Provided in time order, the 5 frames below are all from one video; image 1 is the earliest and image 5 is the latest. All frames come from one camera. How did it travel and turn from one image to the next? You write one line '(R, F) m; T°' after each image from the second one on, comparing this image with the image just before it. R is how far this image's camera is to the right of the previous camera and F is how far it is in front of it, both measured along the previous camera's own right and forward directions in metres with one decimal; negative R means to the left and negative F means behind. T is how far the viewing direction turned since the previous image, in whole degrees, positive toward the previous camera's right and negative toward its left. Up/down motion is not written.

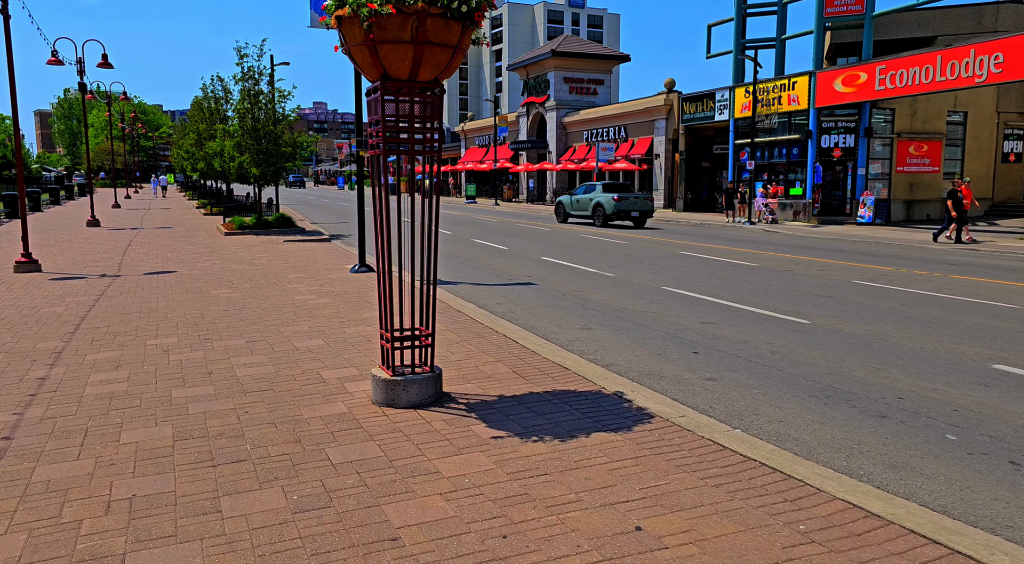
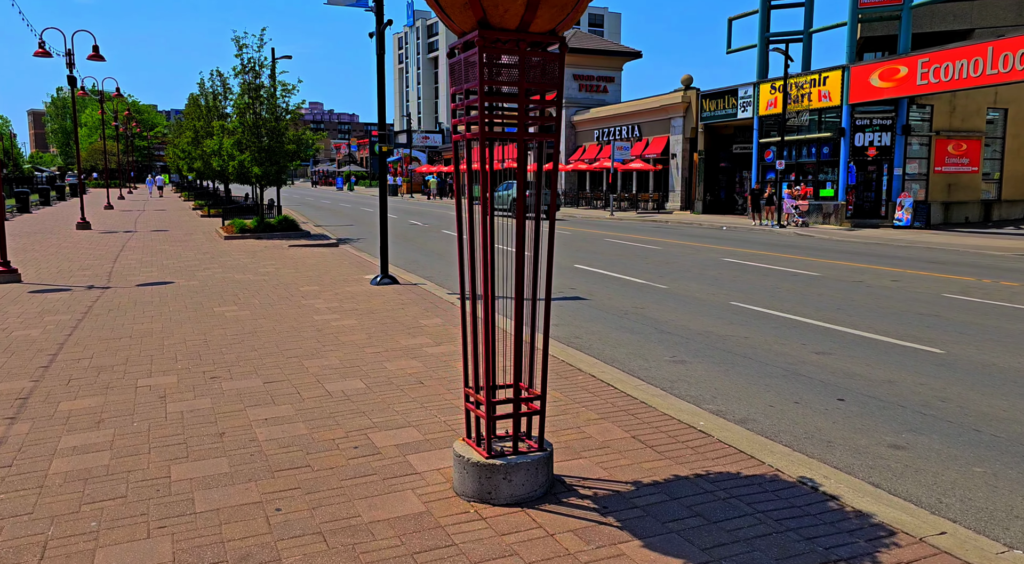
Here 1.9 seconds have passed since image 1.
(-0.7, +1.7) m; 0°
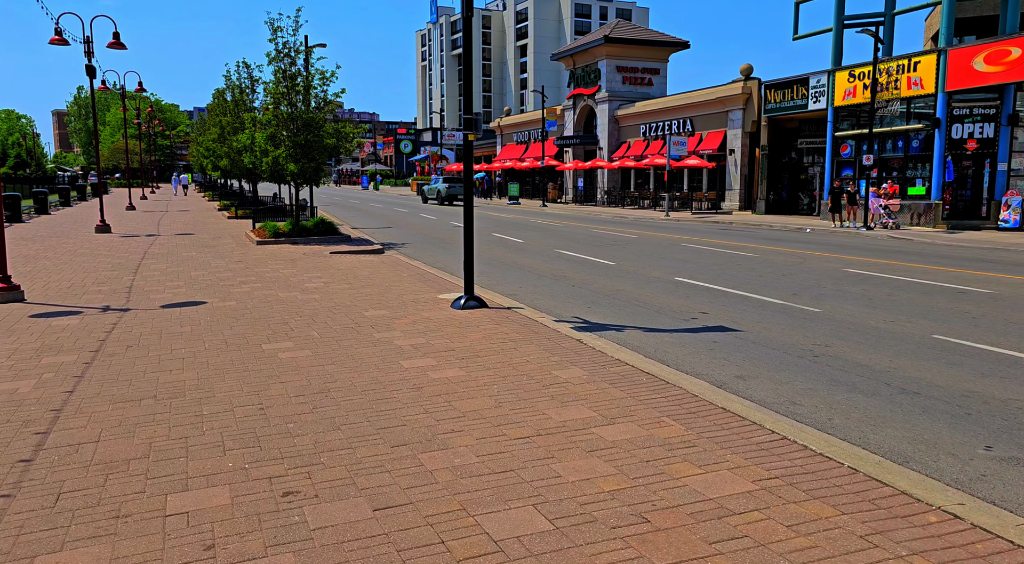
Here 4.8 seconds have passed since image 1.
(-1.3, +2.6) m; -1°
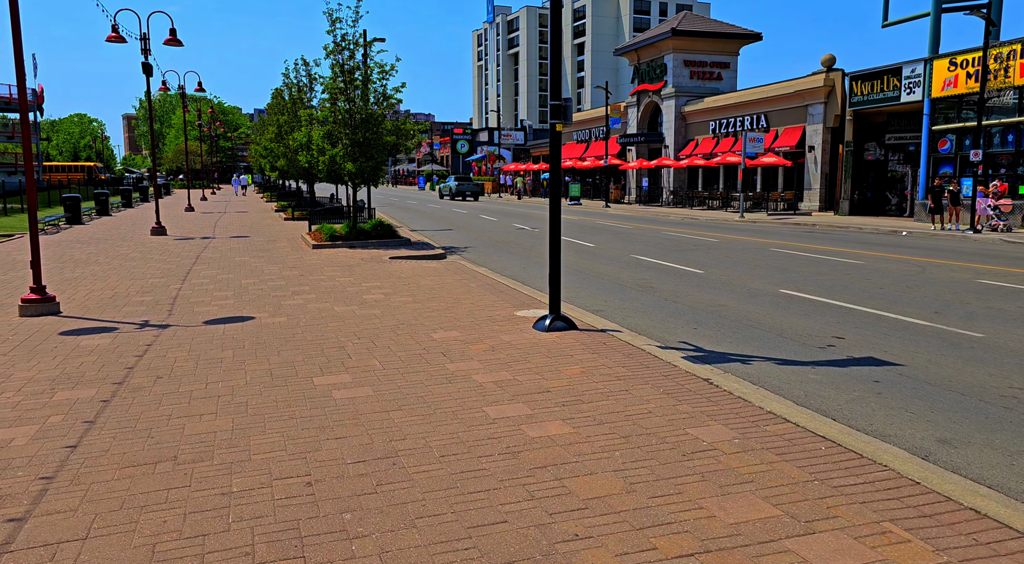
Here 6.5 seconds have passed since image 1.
(-0.4, +1.6) m; -4°
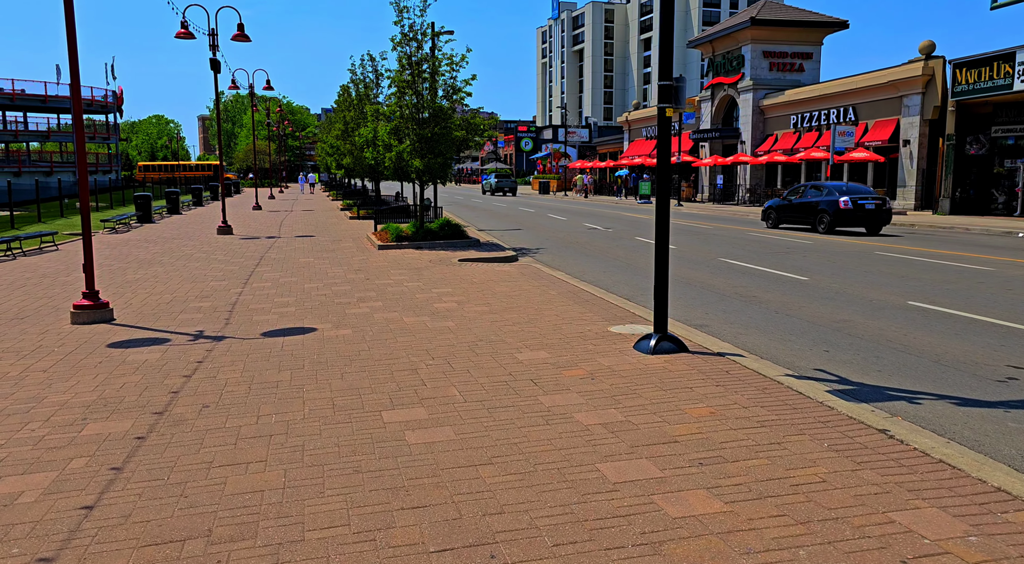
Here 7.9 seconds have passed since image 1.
(-0.4, +1.3) m; -4°
